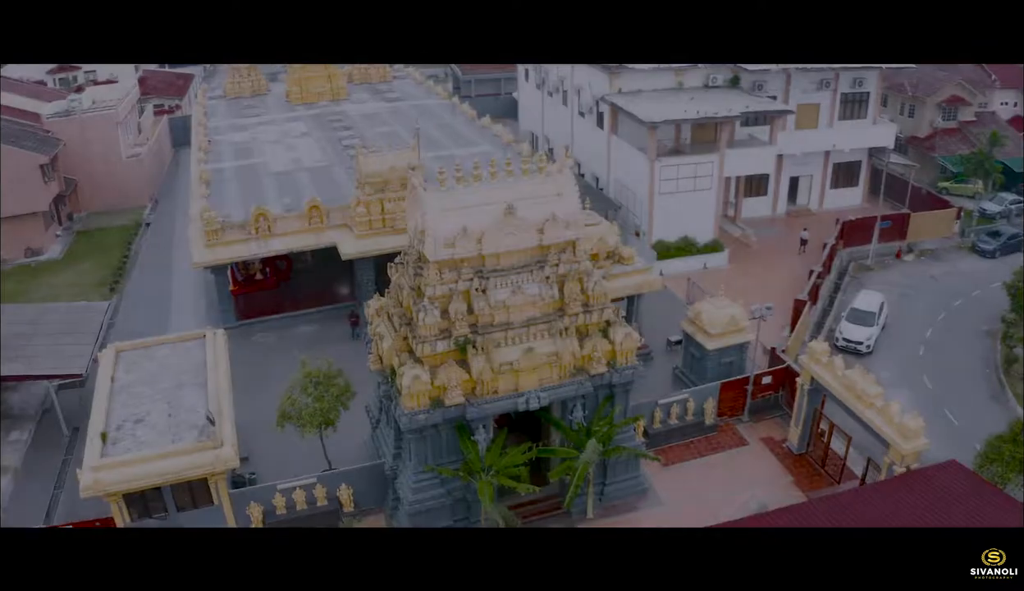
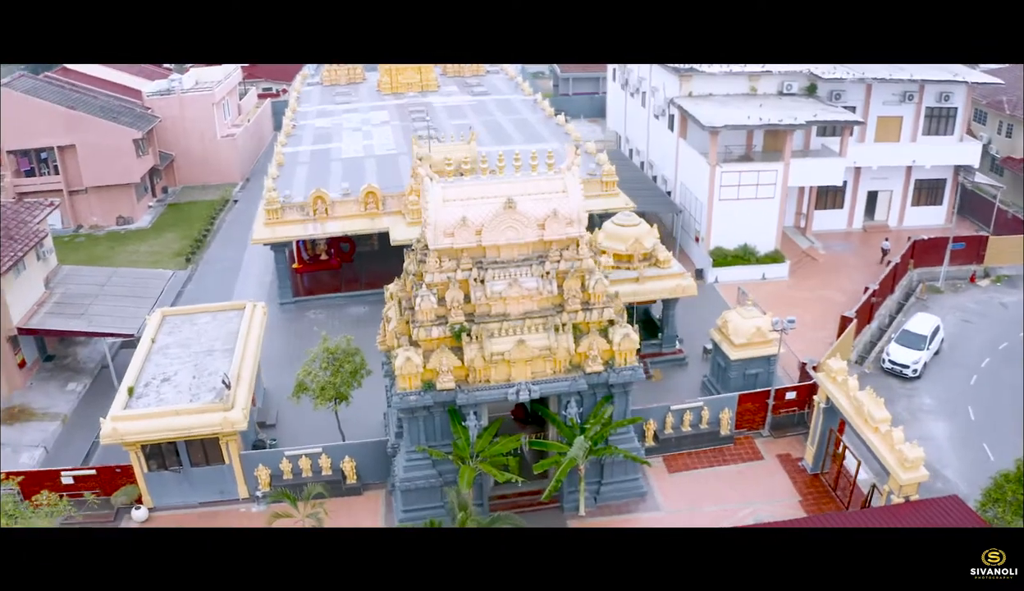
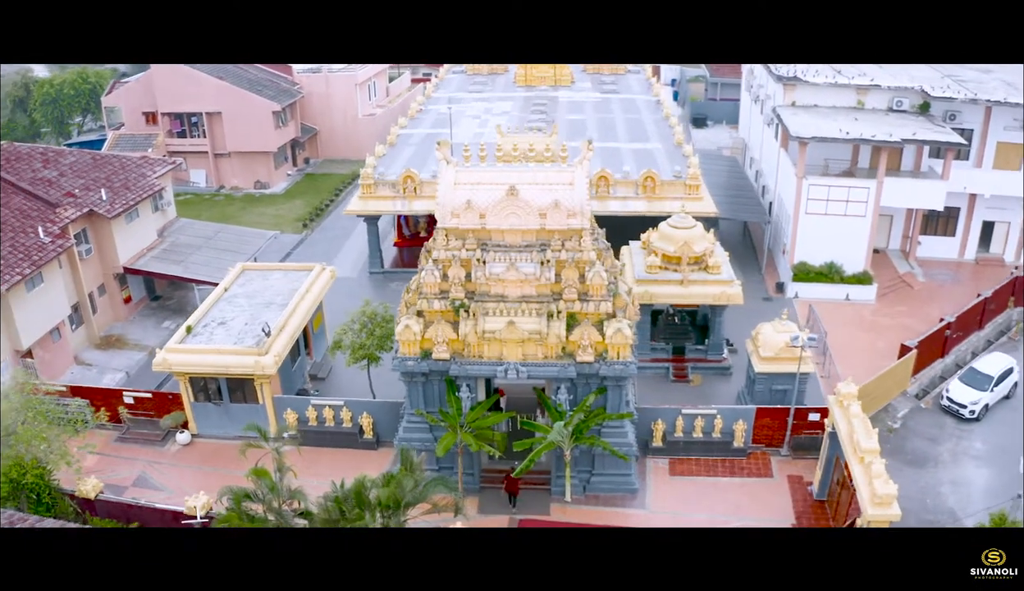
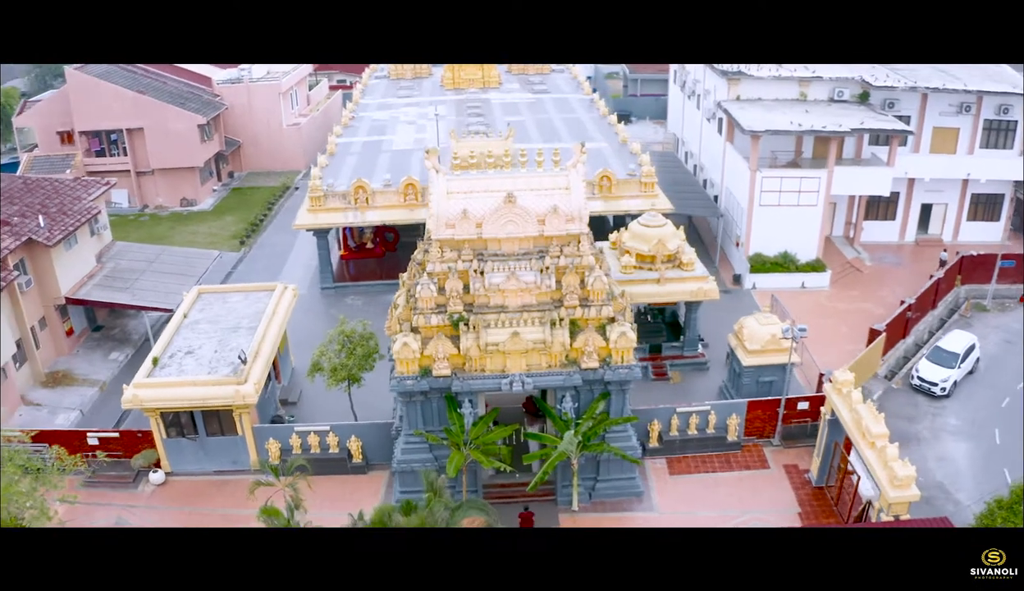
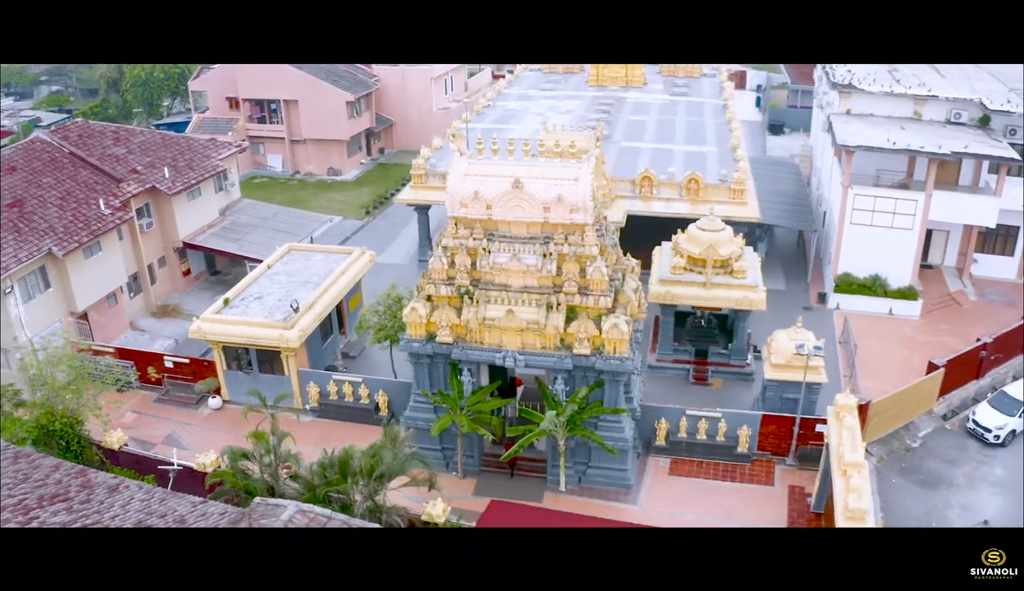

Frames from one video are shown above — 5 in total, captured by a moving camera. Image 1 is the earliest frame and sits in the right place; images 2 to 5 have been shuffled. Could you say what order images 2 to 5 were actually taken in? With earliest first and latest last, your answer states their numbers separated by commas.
2, 4, 3, 5
